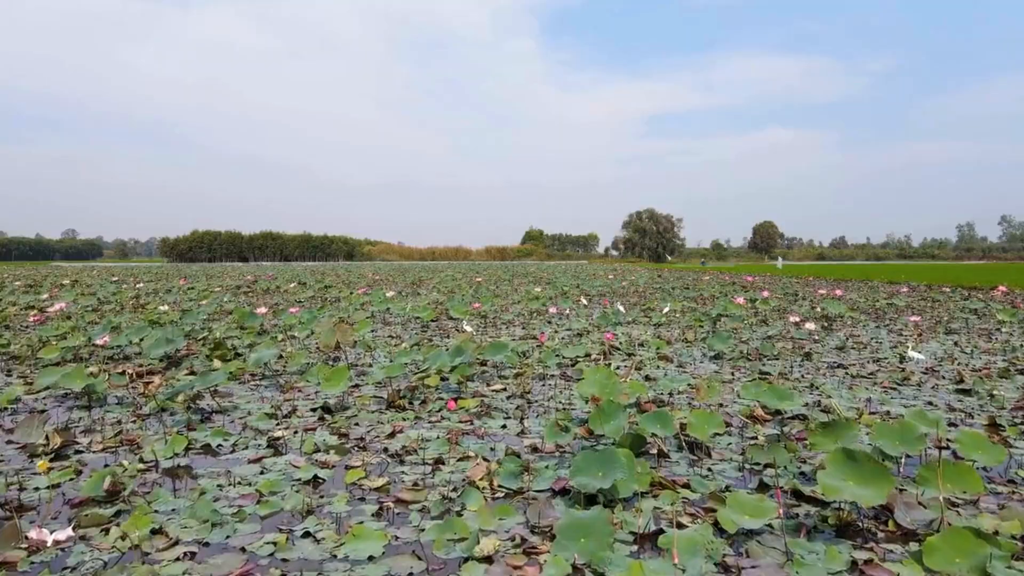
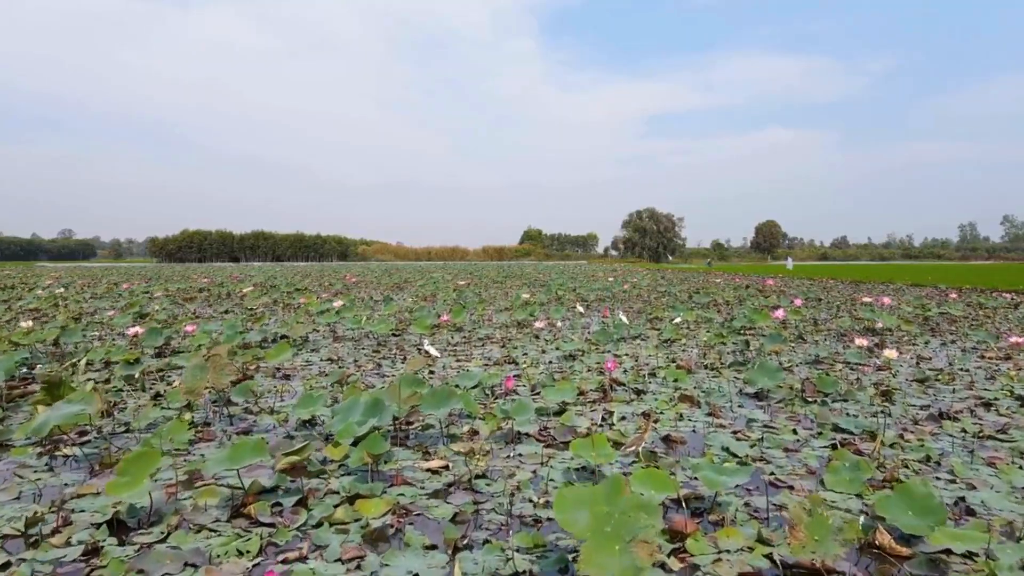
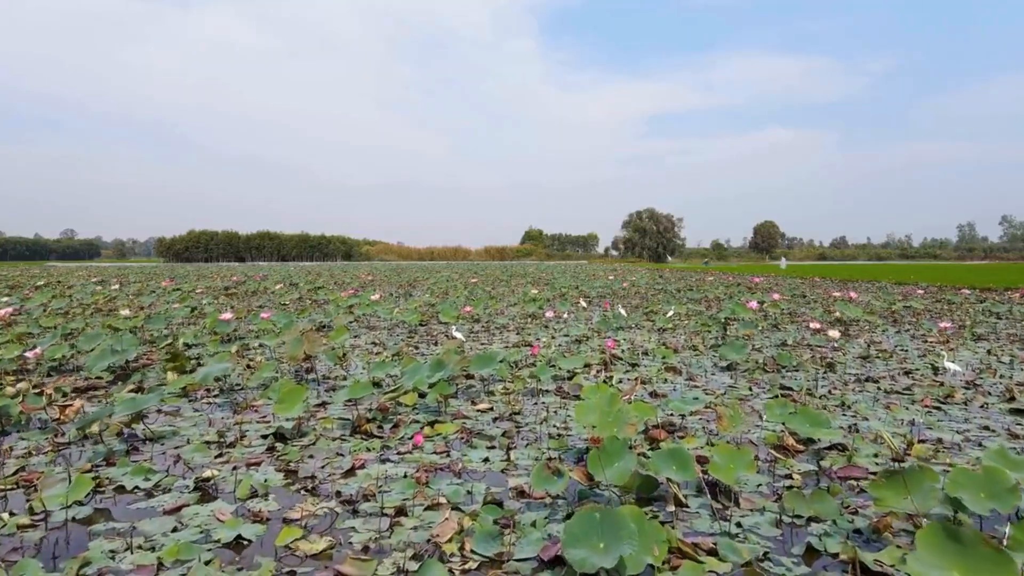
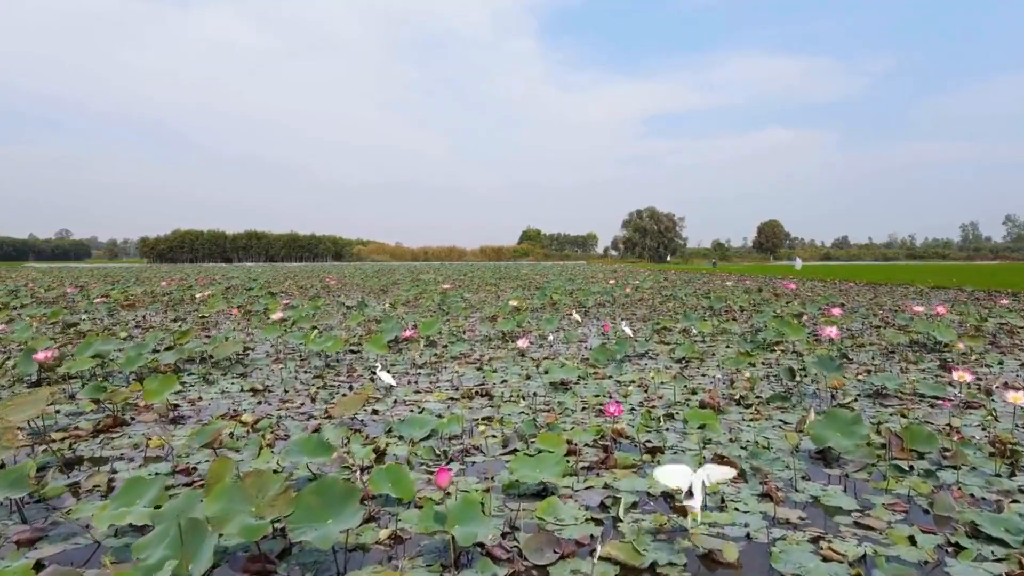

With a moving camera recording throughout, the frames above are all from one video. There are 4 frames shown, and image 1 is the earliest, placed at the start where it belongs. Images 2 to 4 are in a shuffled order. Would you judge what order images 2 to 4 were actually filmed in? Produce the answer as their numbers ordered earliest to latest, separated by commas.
3, 2, 4
